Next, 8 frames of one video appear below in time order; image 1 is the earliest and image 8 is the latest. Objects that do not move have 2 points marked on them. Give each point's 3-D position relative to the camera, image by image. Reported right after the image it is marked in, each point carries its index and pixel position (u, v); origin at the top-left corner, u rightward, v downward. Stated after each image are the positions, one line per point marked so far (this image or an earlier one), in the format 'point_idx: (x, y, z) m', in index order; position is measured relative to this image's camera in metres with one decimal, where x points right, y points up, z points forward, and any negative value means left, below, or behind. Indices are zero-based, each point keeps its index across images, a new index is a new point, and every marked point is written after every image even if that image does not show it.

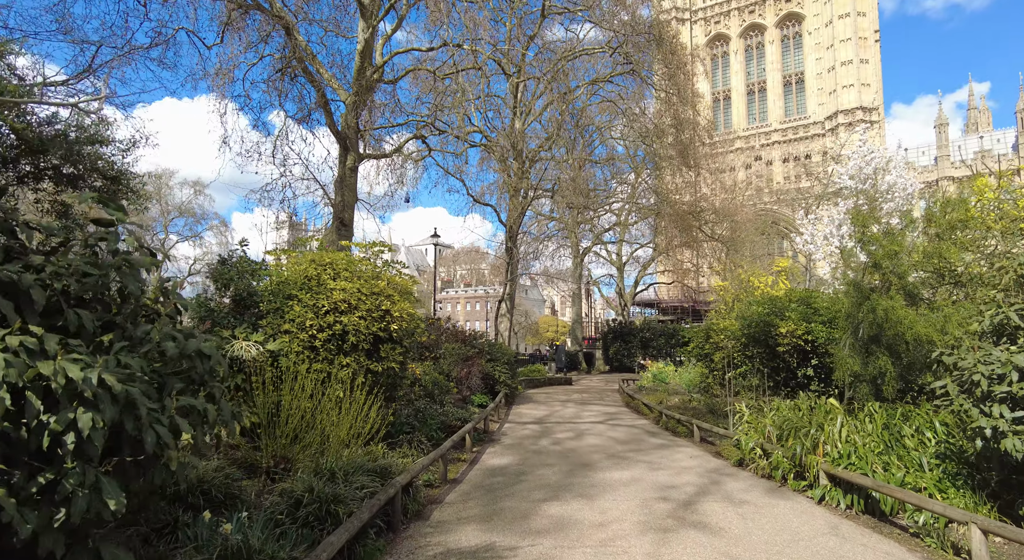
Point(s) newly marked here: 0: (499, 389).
0: (-0.3, -2.2, +12.7) m
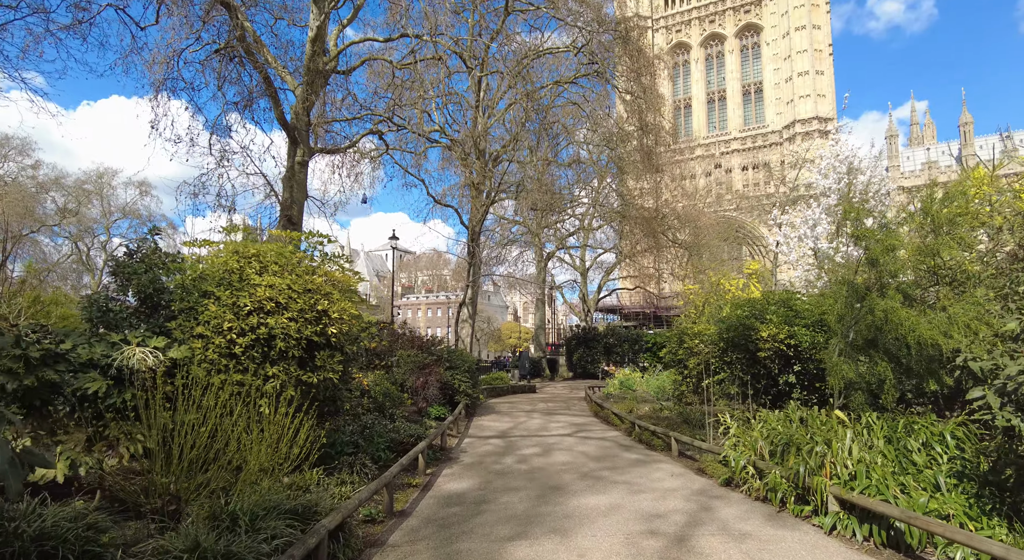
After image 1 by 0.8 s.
0: (-1.0, -2.2, +11.8) m
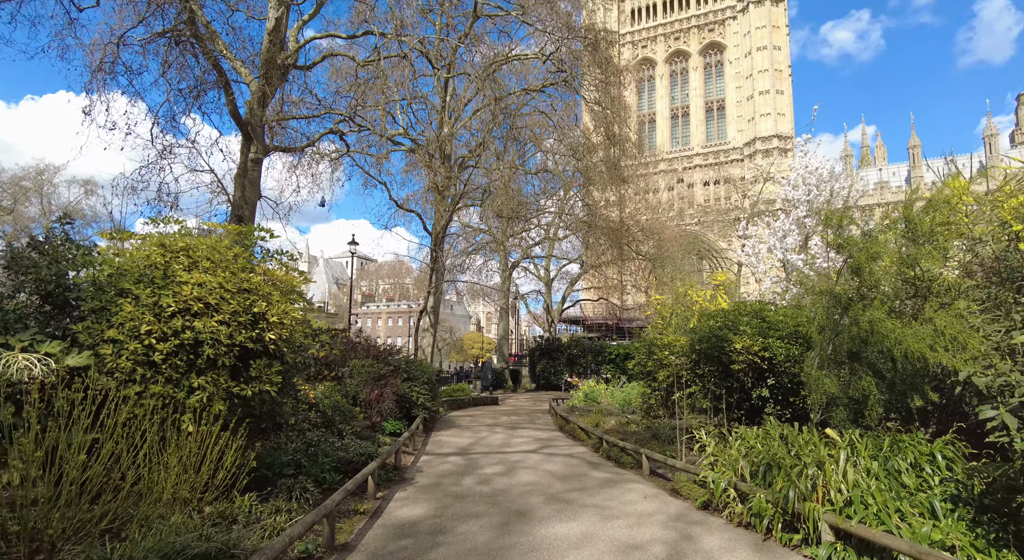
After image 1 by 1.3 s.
0: (-1.7, -2.3, +11.1) m
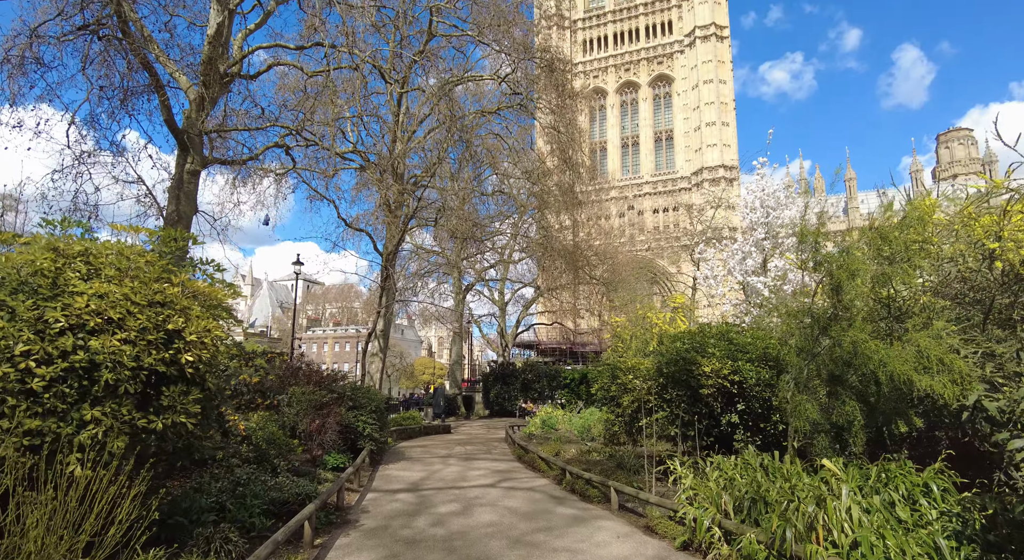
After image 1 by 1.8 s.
0: (-2.4, -2.7, +10.2) m
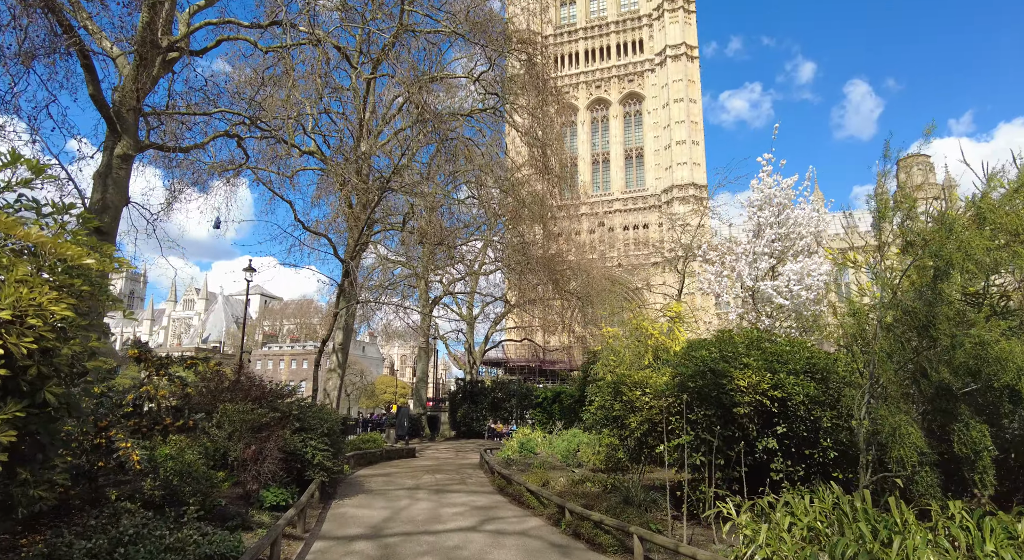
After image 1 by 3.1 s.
0: (-2.6, -2.6, +8.4) m
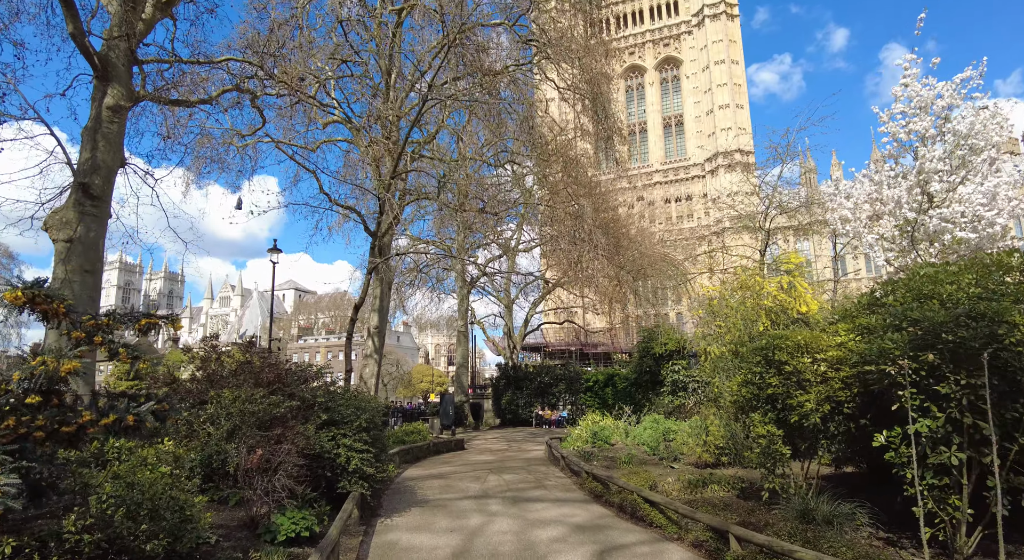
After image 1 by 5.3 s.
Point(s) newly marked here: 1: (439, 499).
0: (-1.6, -2.0, +6.0) m
1: (-0.8, -2.5, +7.4) m
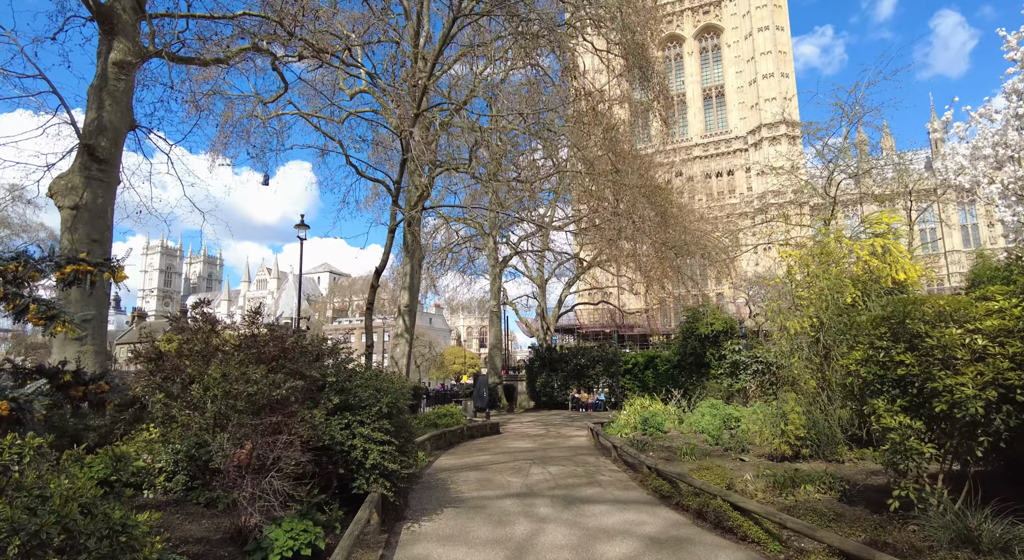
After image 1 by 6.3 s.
0: (-1.1, -1.6, +4.9) m
1: (-0.3, -2.1, +6.2) m
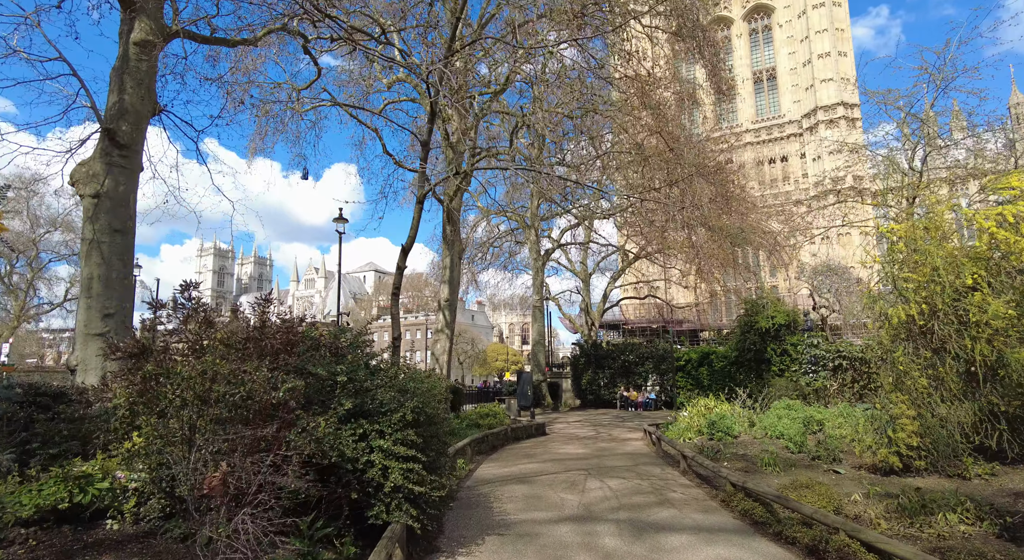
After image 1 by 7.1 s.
0: (-0.8, -1.4, +3.9) m
1: (+0.1, -1.9, +5.1) m
